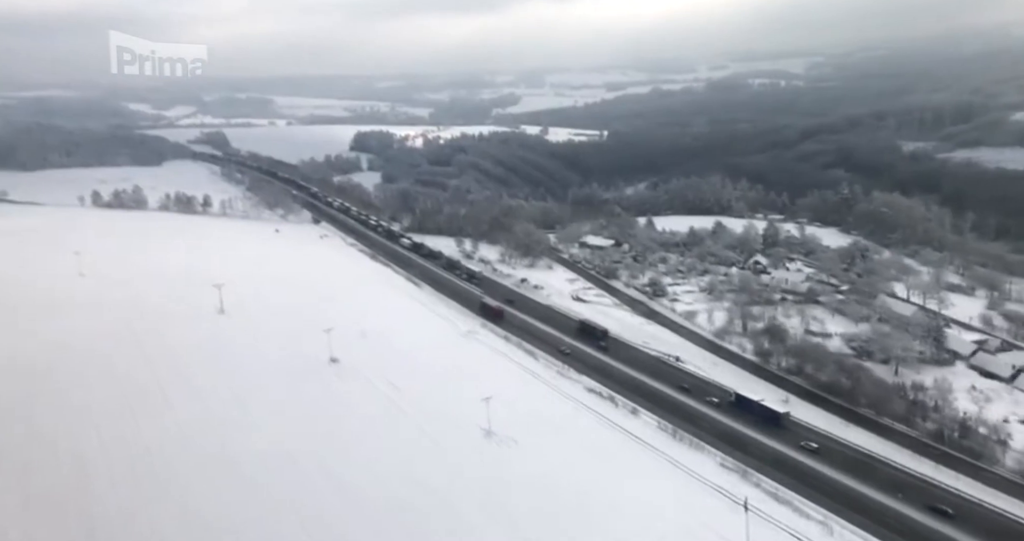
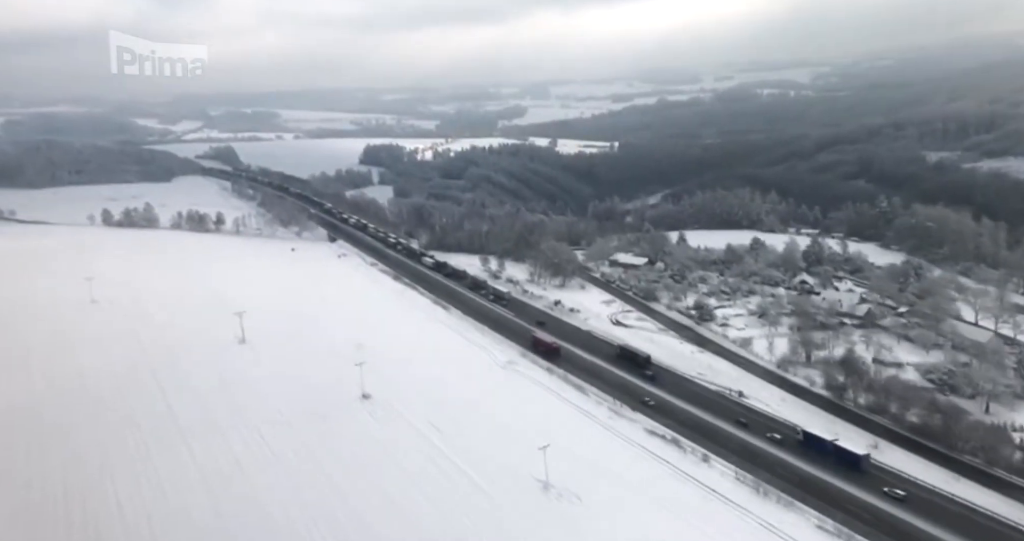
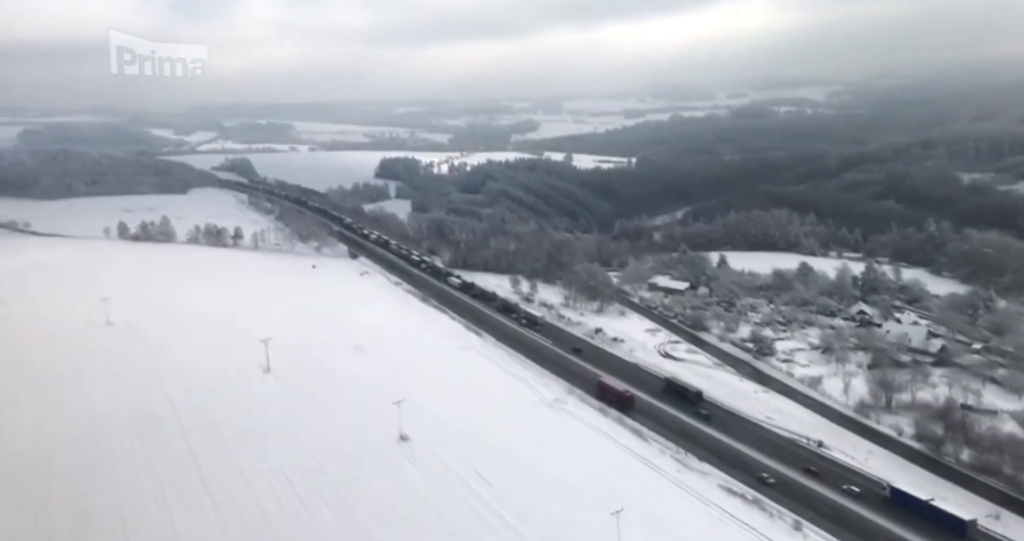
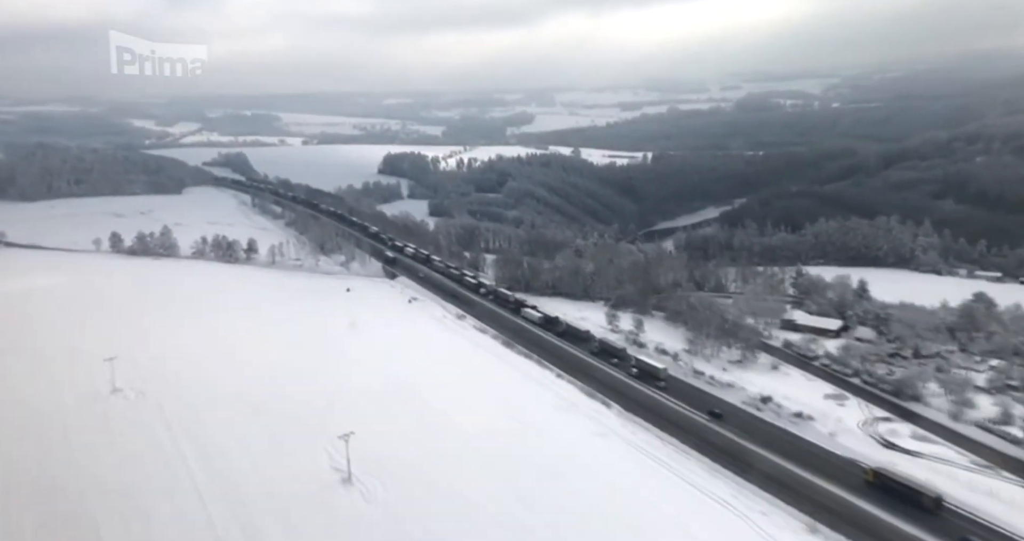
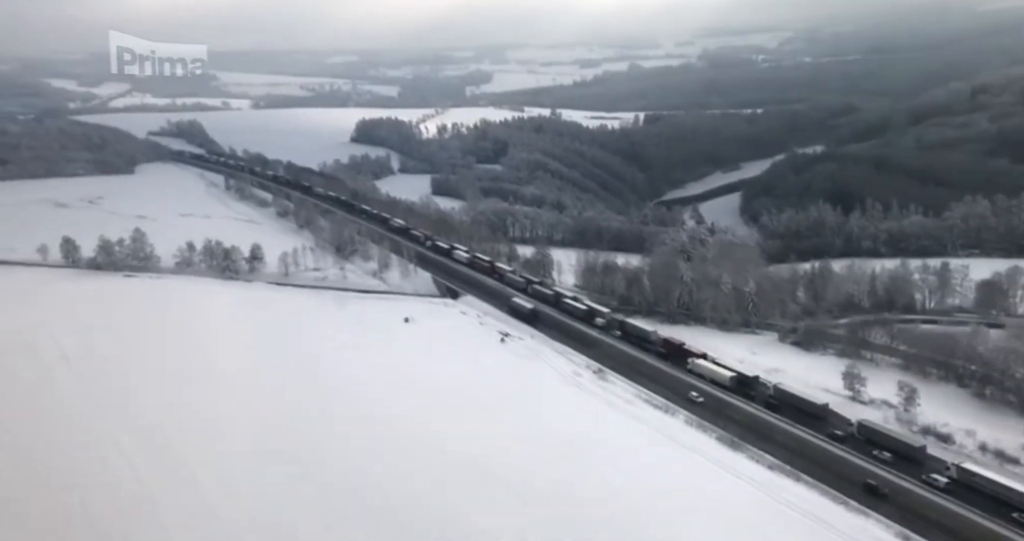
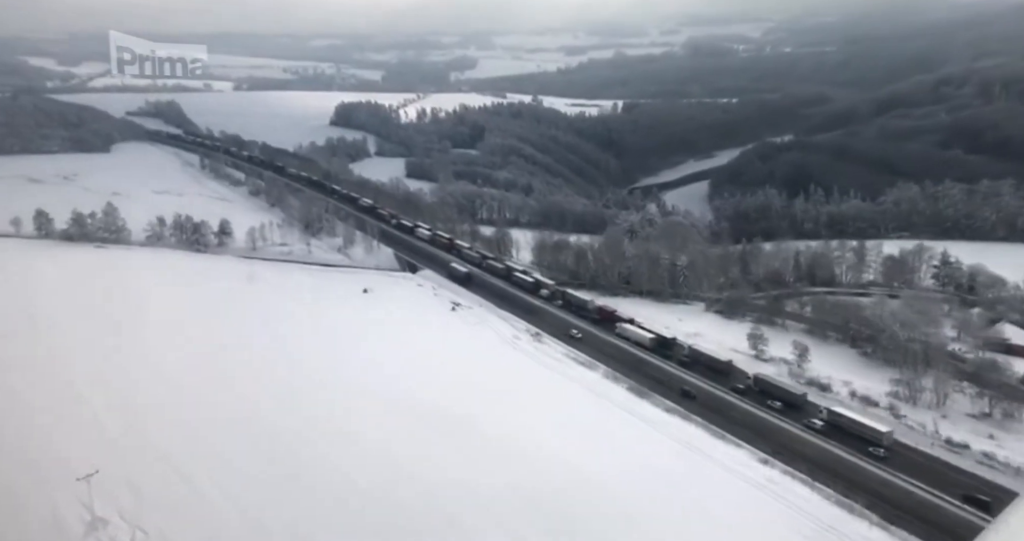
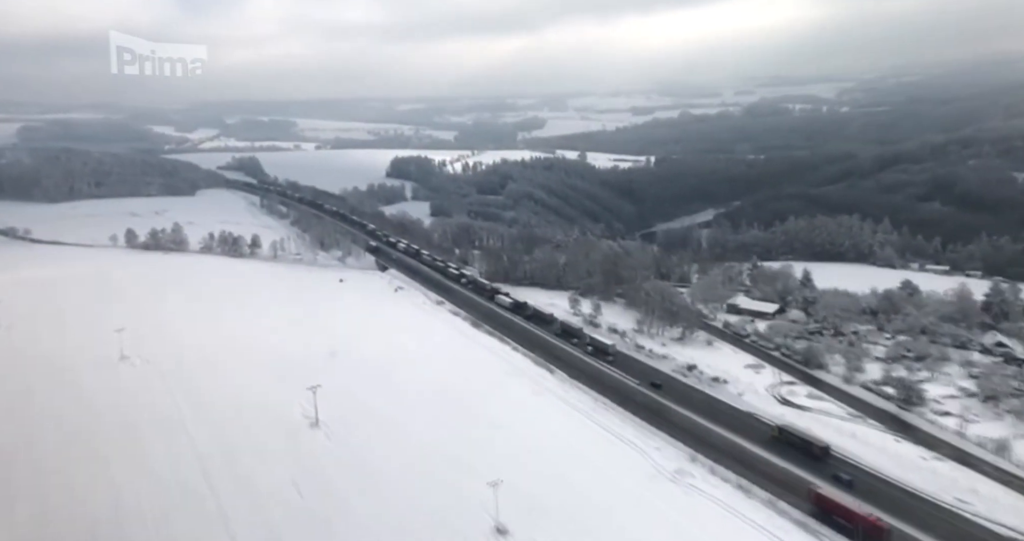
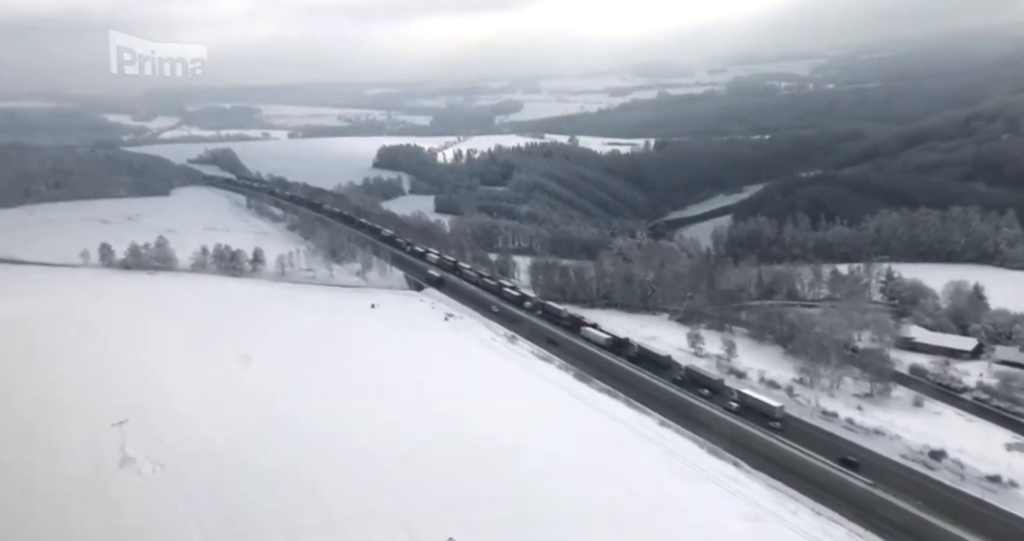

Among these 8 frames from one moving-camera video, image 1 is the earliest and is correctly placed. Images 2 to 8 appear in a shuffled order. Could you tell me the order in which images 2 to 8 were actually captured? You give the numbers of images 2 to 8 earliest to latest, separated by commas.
2, 3, 7, 4, 8, 6, 5
